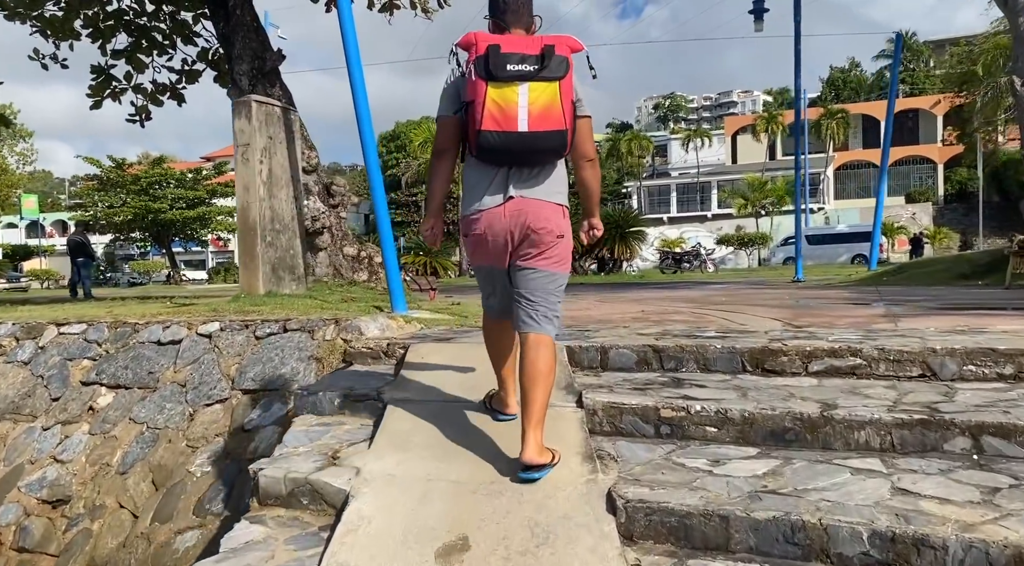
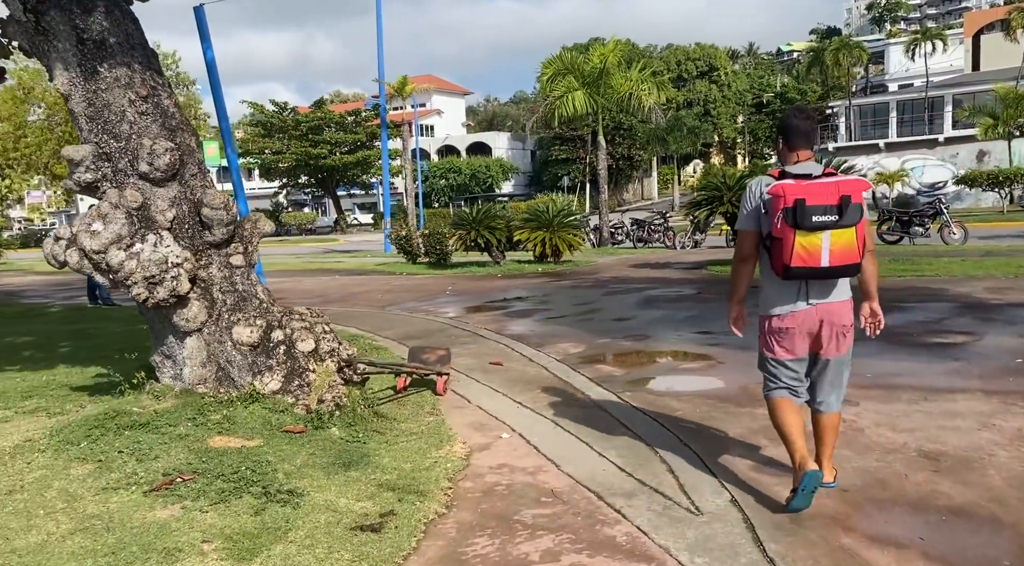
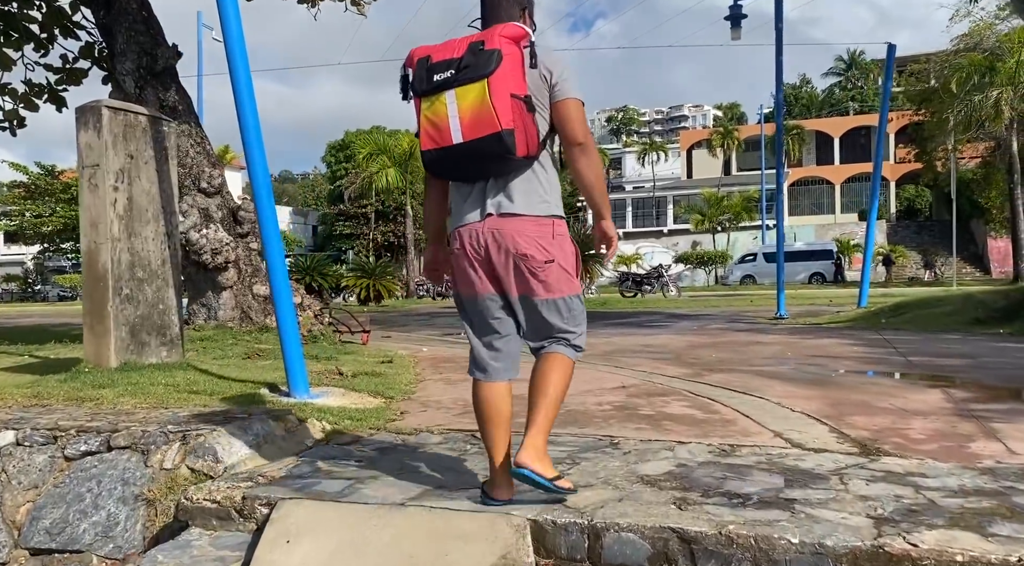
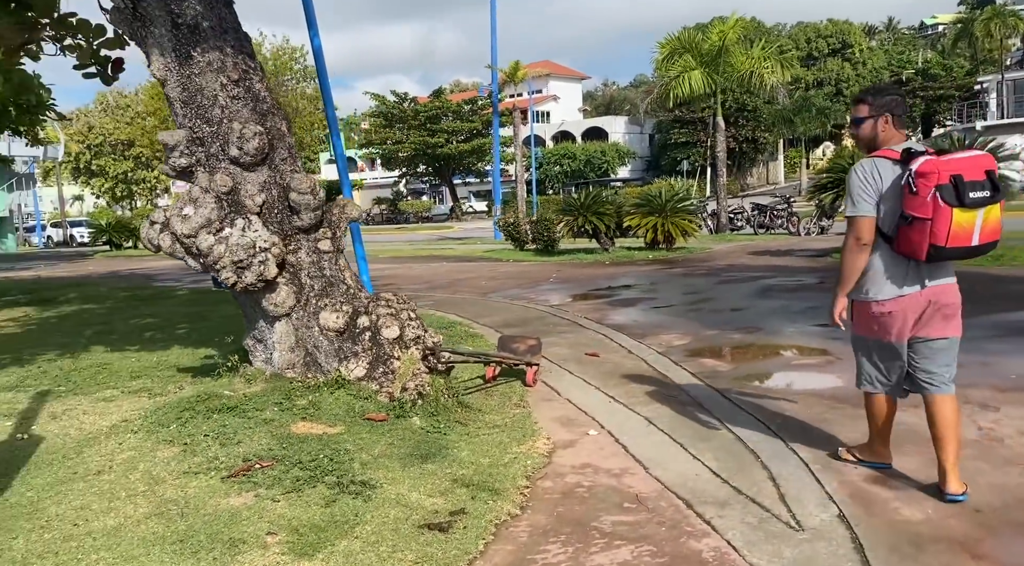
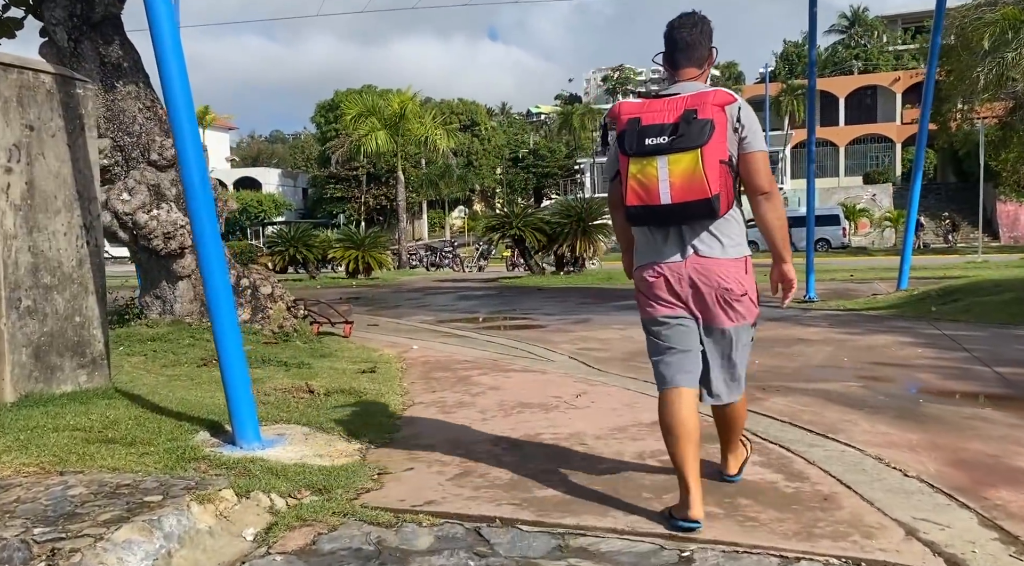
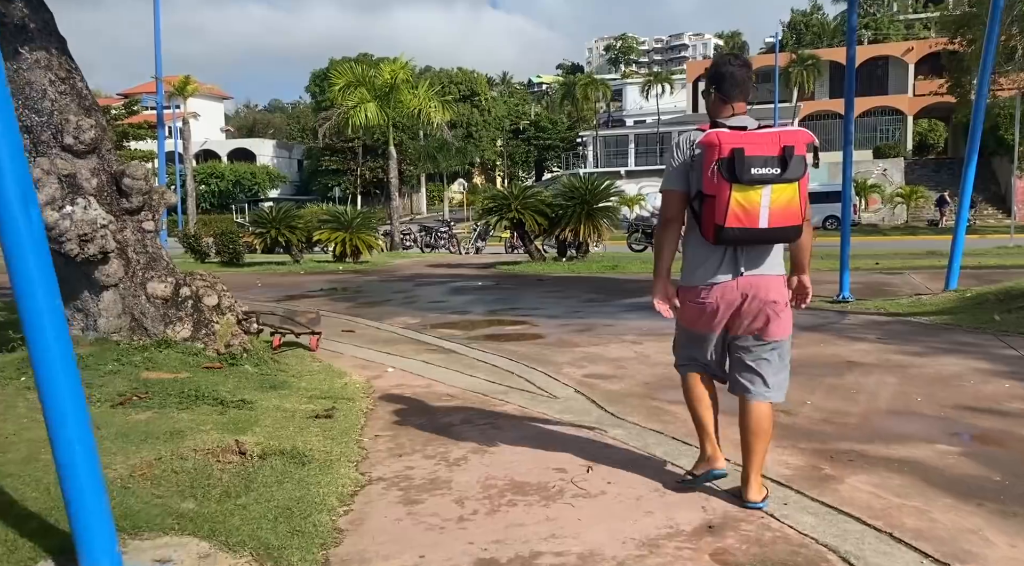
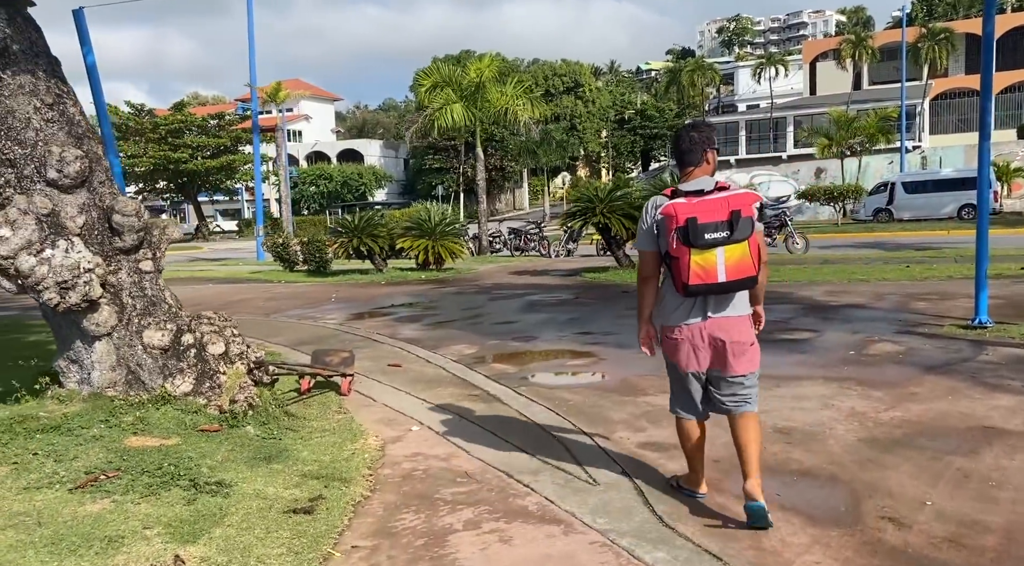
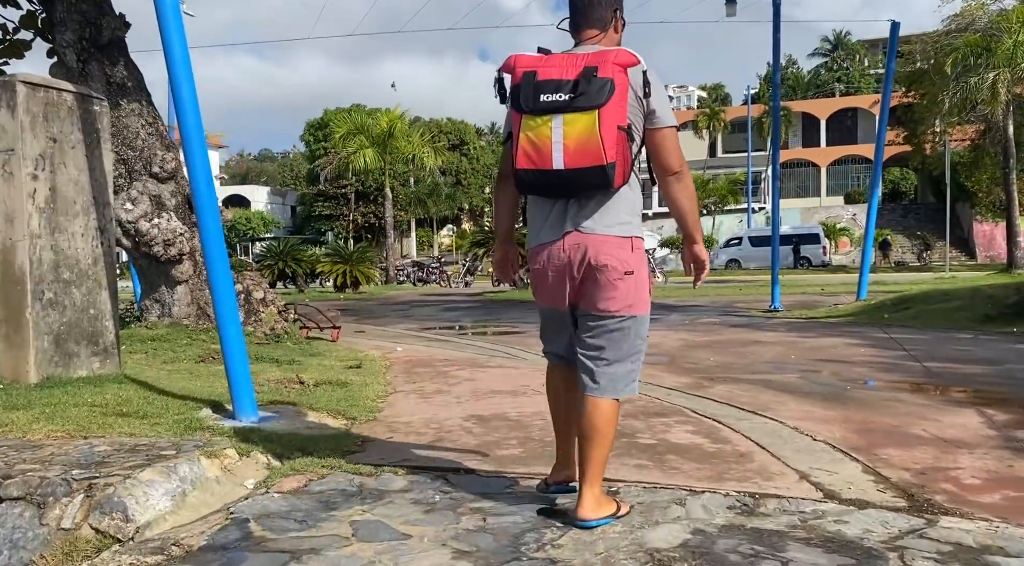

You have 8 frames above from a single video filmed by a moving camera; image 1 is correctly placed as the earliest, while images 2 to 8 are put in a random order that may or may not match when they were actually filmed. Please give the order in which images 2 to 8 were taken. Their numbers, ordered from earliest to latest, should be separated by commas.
3, 8, 5, 6, 7, 2, 4
